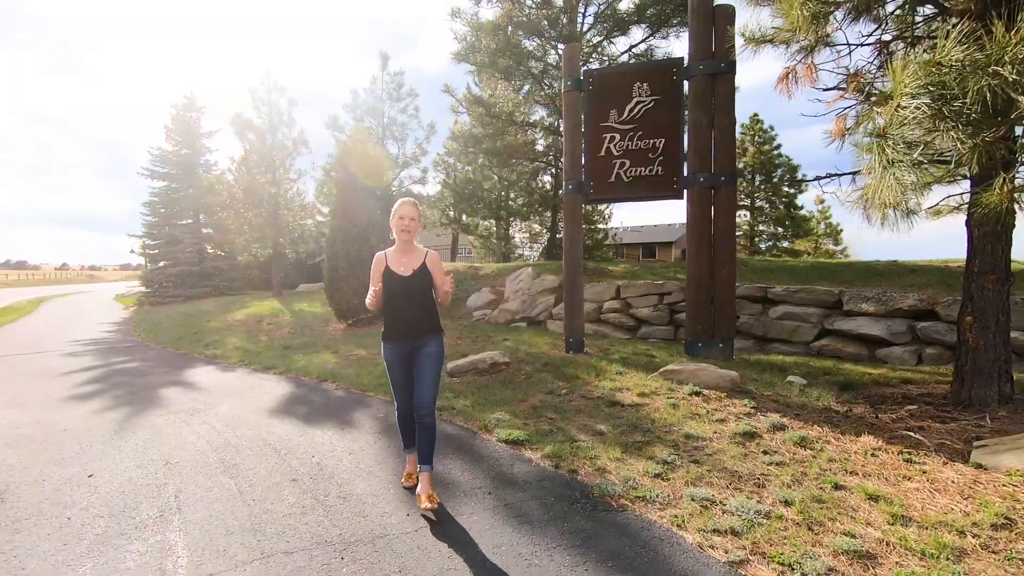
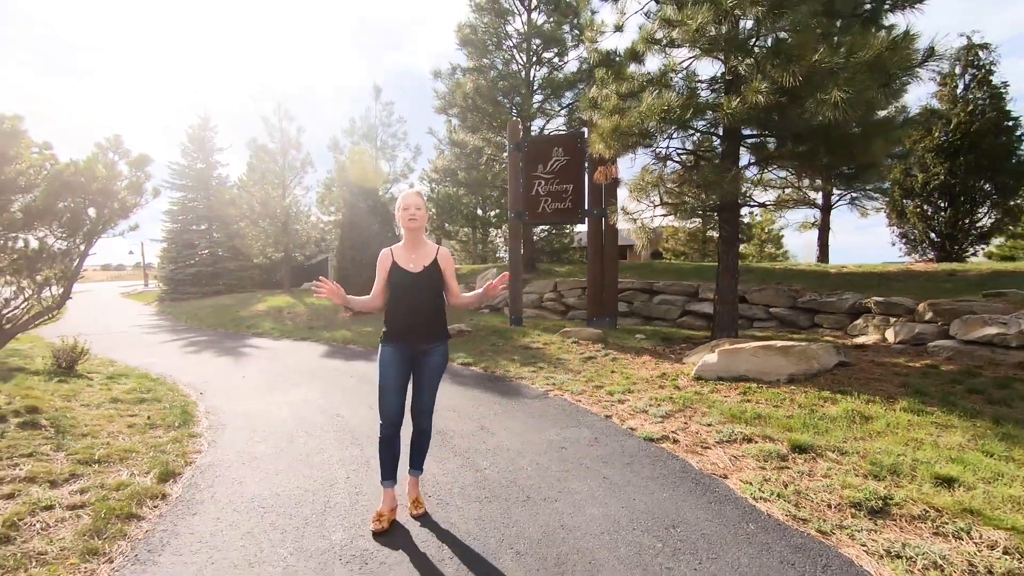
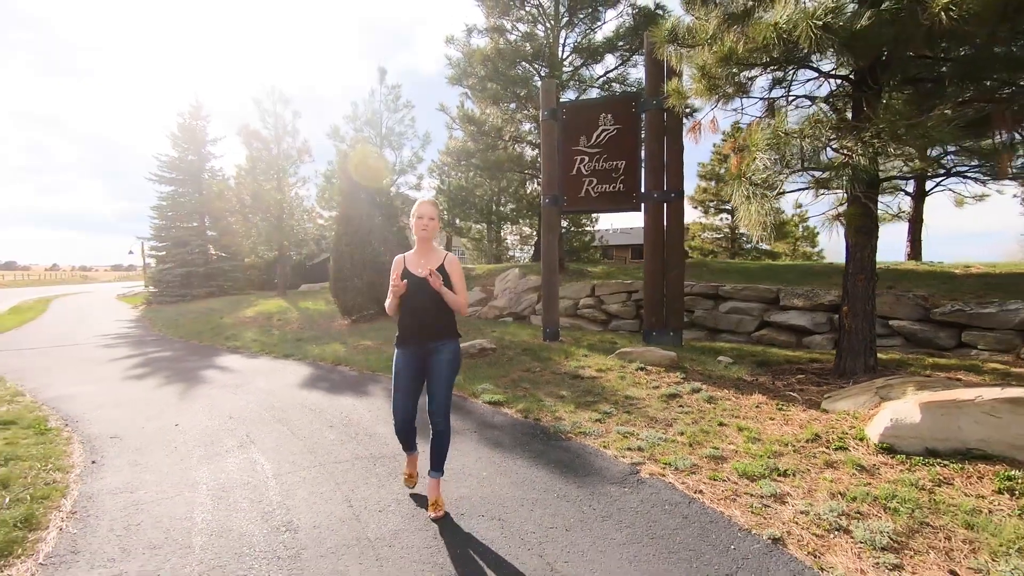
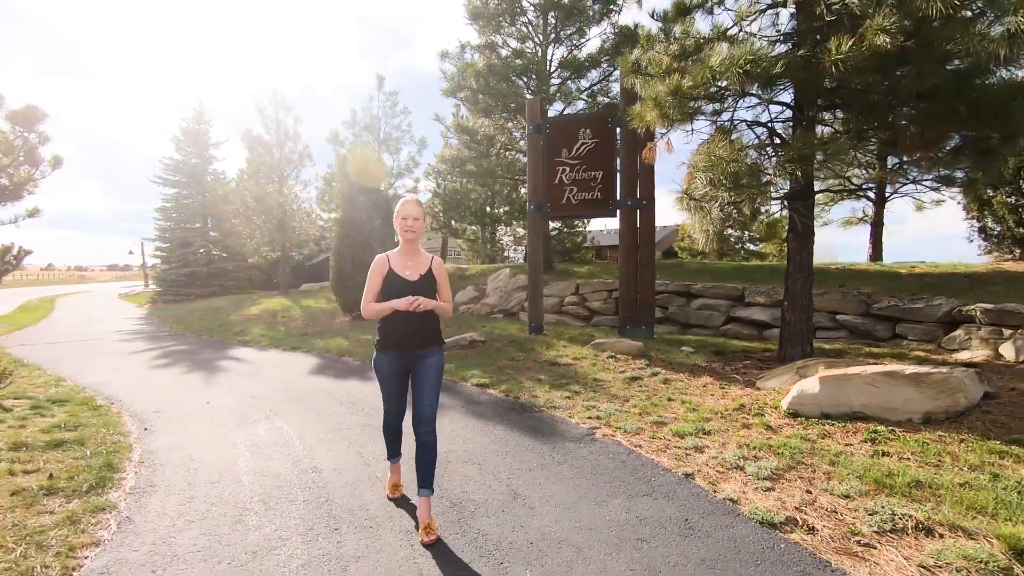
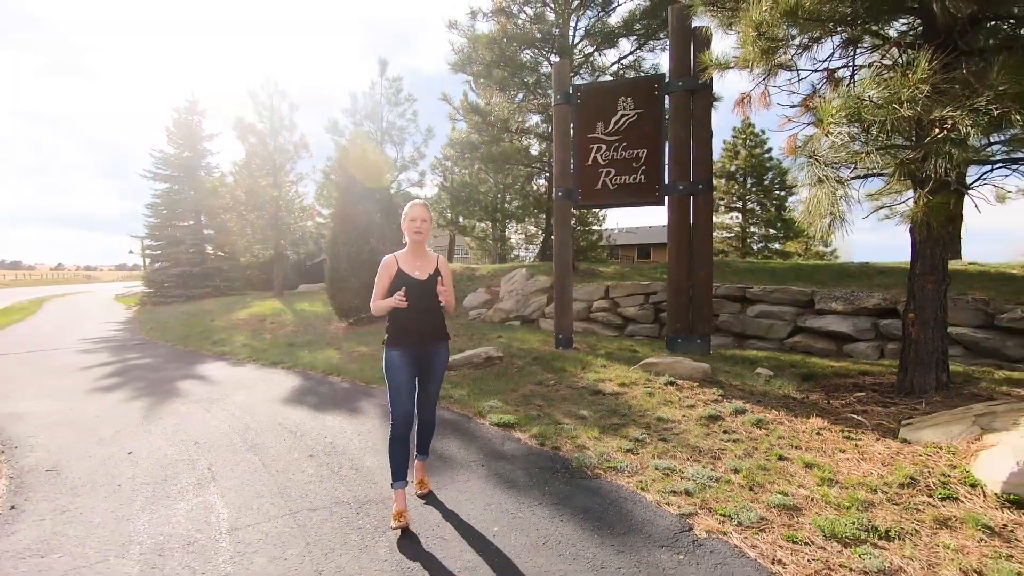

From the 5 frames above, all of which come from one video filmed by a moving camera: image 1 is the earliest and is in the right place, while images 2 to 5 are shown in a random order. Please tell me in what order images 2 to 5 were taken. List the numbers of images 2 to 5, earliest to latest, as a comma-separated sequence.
5, 3, 4, 2
